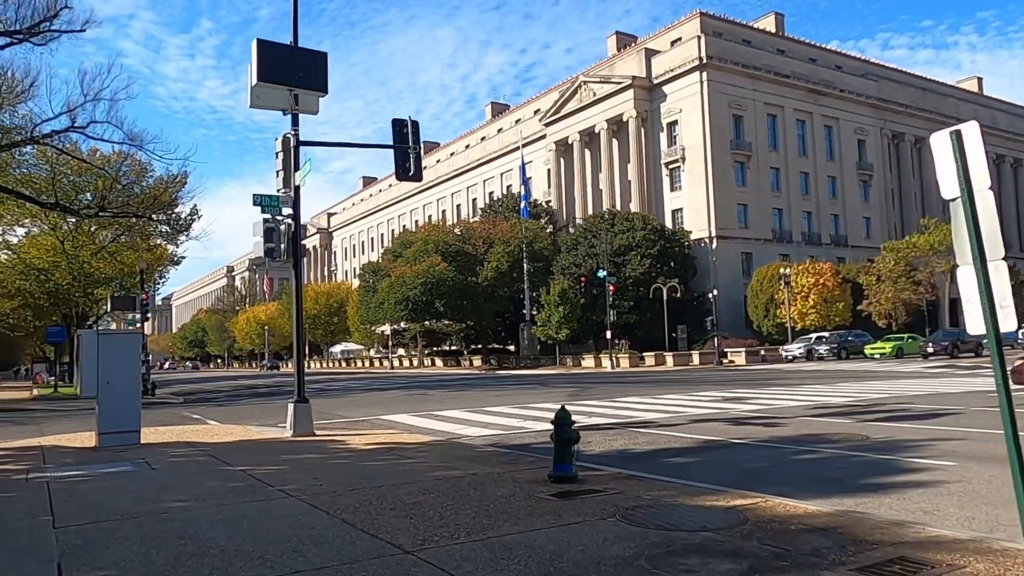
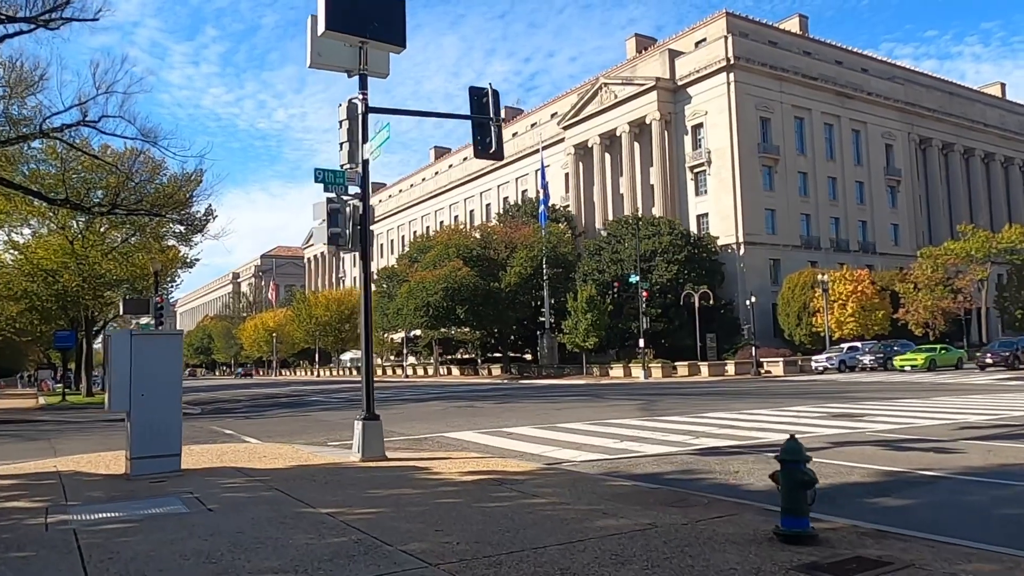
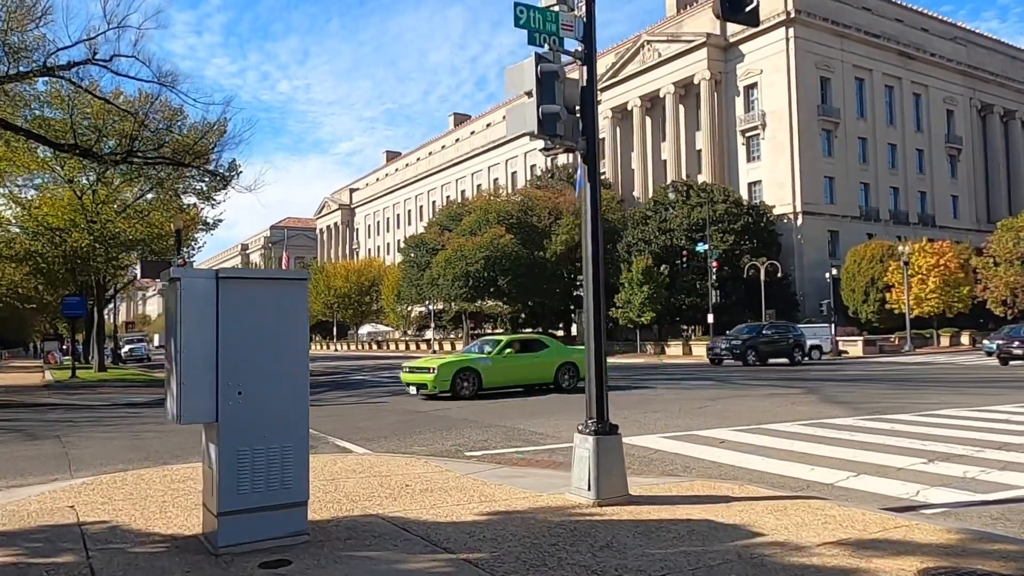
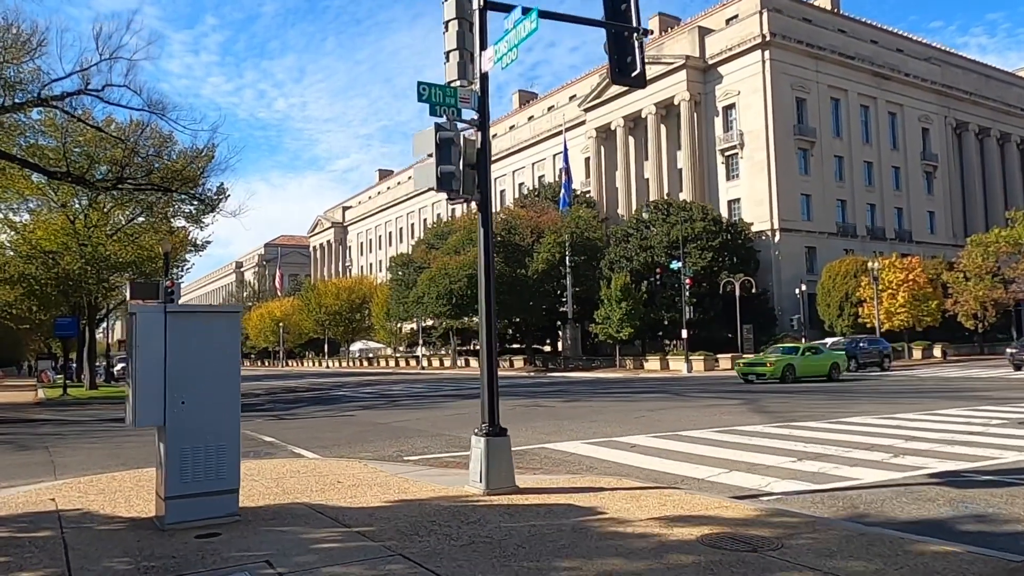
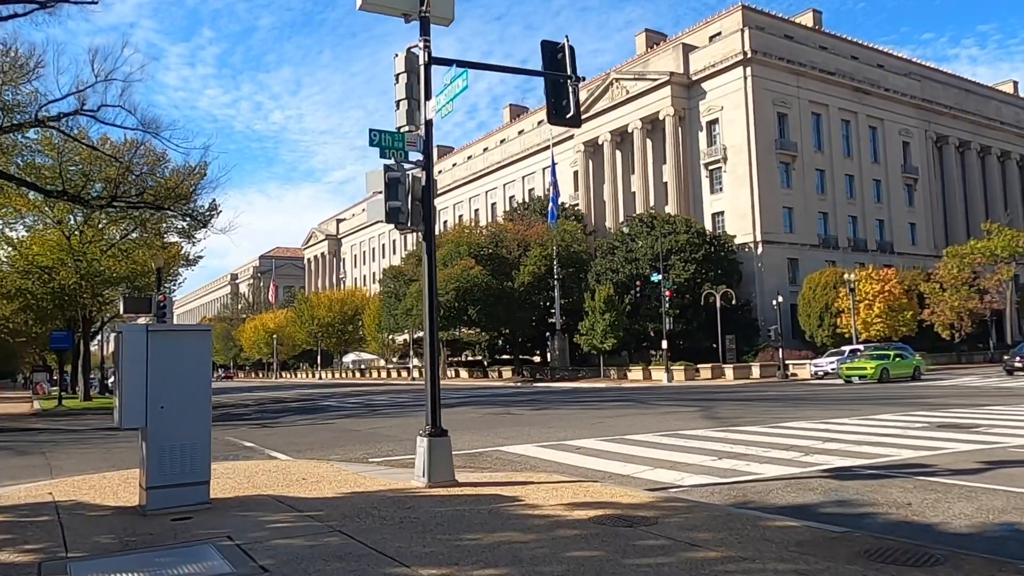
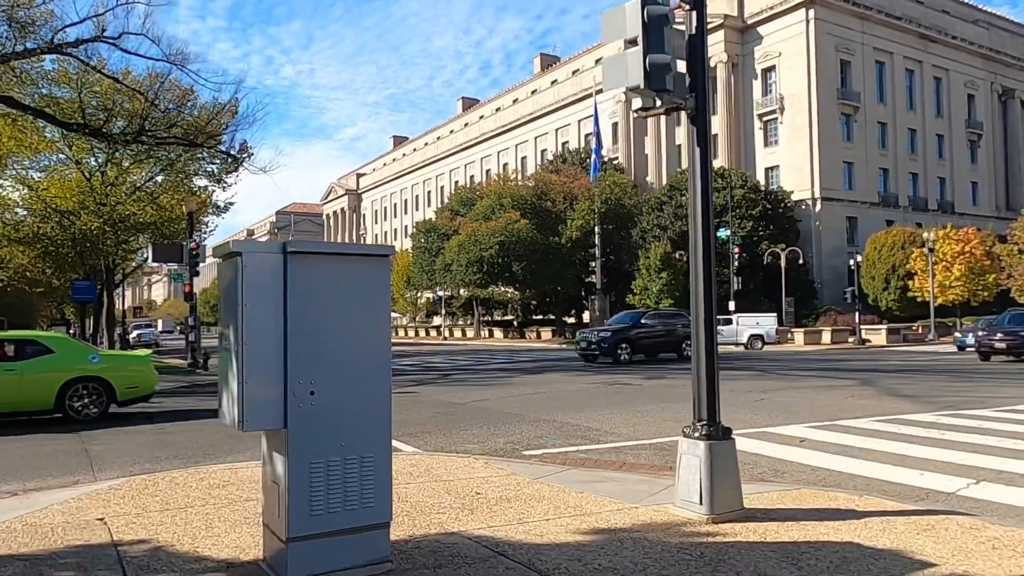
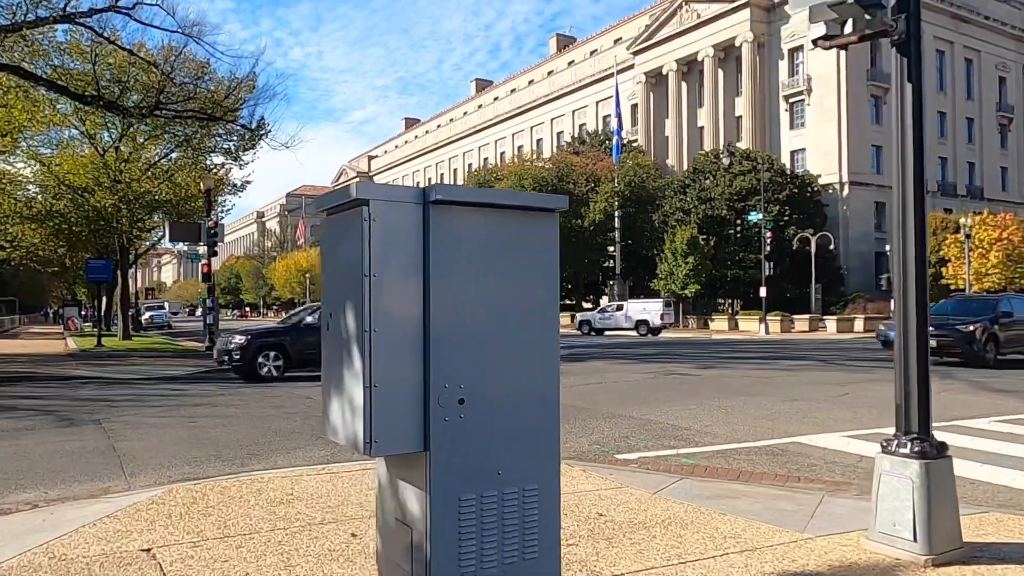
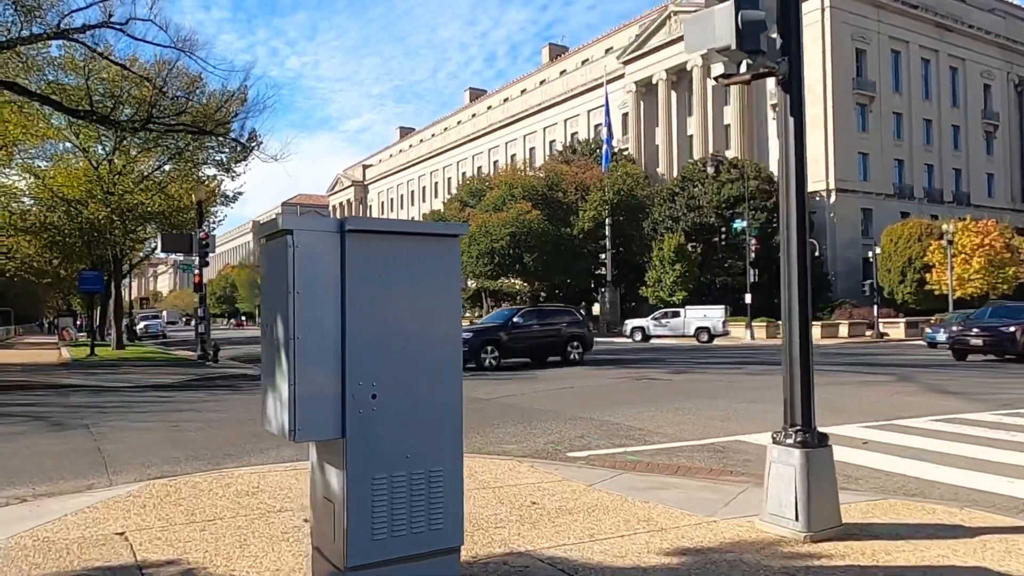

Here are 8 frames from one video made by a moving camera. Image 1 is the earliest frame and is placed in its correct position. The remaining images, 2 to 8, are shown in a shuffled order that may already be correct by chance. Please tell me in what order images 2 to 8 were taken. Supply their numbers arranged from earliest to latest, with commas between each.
2, 5, 4, 3, 6, 8, 7
